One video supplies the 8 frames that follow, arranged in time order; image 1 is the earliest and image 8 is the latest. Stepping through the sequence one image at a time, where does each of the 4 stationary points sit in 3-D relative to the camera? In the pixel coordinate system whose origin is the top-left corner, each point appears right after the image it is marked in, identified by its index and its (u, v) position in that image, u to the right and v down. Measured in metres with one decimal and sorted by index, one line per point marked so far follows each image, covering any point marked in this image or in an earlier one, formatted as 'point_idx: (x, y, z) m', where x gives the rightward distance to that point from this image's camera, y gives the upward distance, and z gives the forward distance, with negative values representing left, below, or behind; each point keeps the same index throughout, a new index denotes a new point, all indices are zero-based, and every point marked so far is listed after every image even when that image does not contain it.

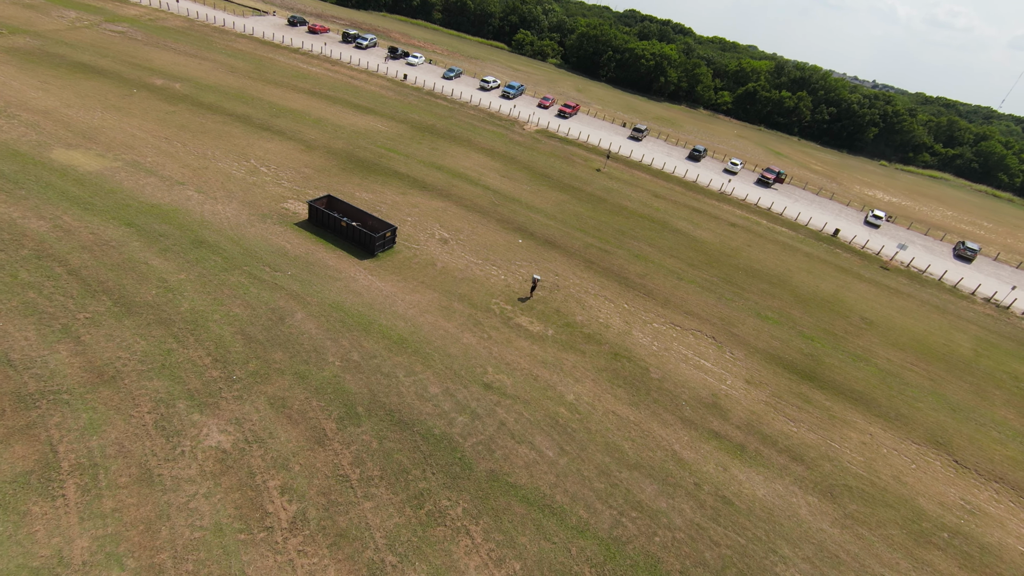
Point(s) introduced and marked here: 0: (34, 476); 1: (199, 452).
0: (-11.9, -4.7, +12.8) m
1: (-8.7, -4.6, +14.3) m
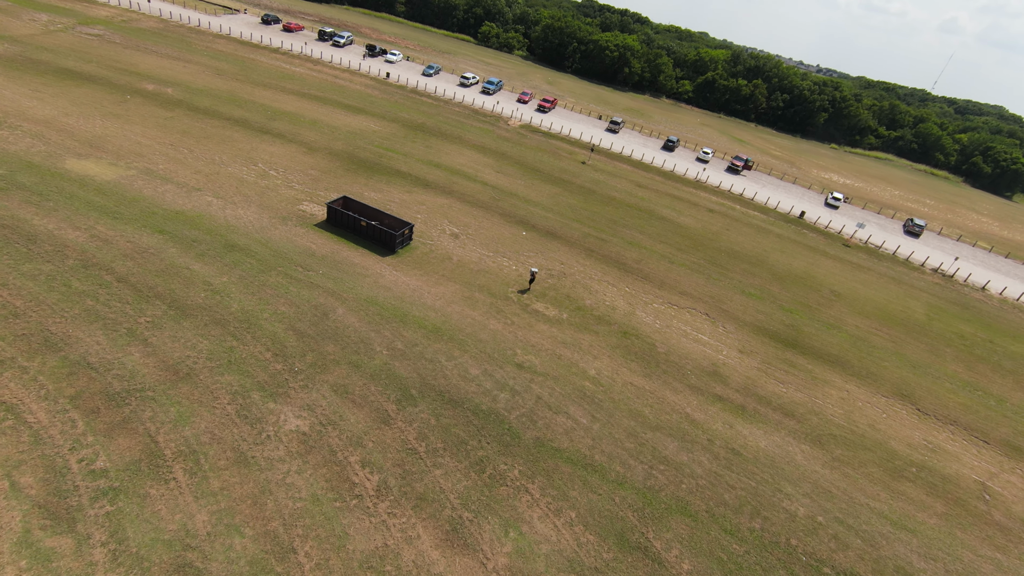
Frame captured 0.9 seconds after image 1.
0: (-10.1, -4.8, +14.1) m
1: (-7.1, -4.6, +15.9) m
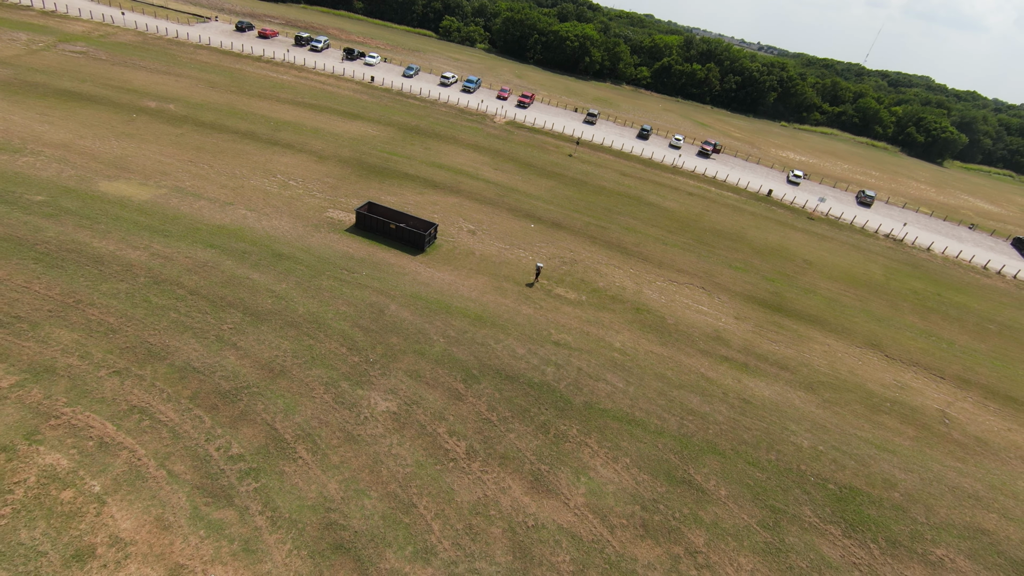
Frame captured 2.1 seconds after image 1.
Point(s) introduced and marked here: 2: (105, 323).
0: (-7.7, -5.1, +16.4) m
1: (-4.8, -4.6, +18.3) m
2: (-15.2, -1.3, +19.2) m
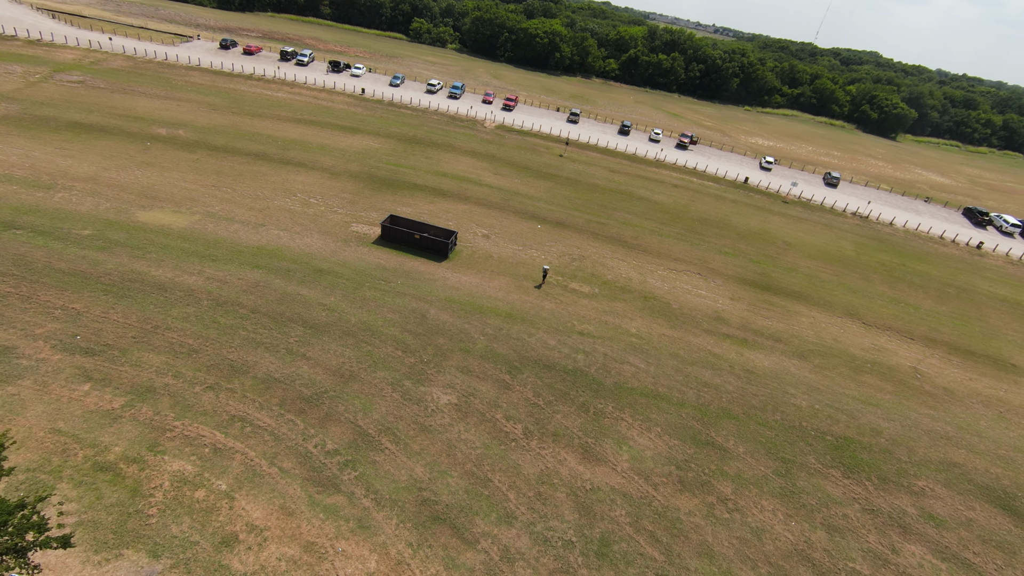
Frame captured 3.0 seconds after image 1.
0: (-5.6, -5.6, +18.8) m
1: (-2.8, -4.9, +20.9) m
2: (-13.5, -2.3, +21.2) m
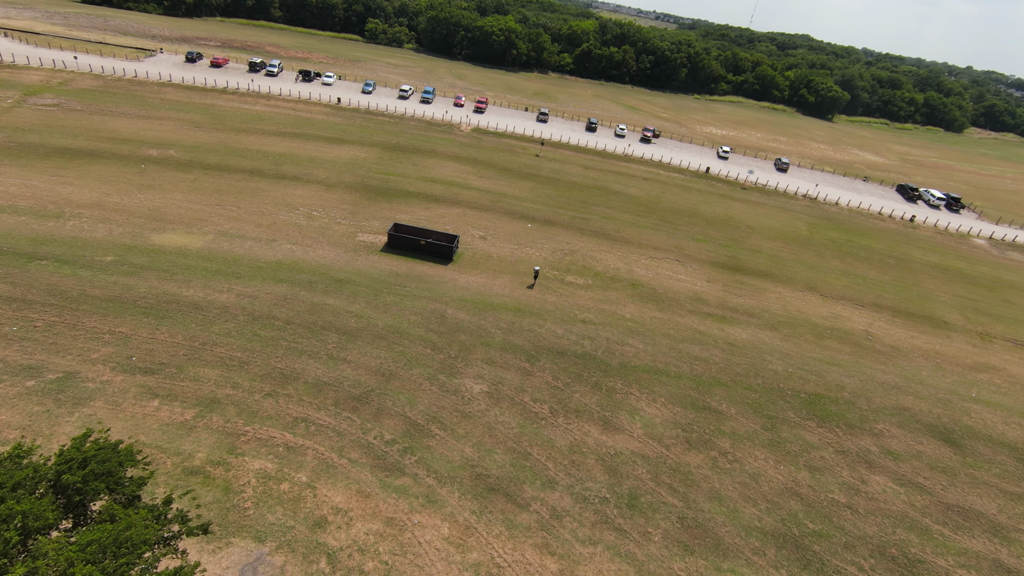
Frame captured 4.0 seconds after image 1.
0: (-4.2, -5.9, +21.2) m
1: (-1.6, -5.0, +23.5) m
2: (-12.4, -3.1, +23.0) m
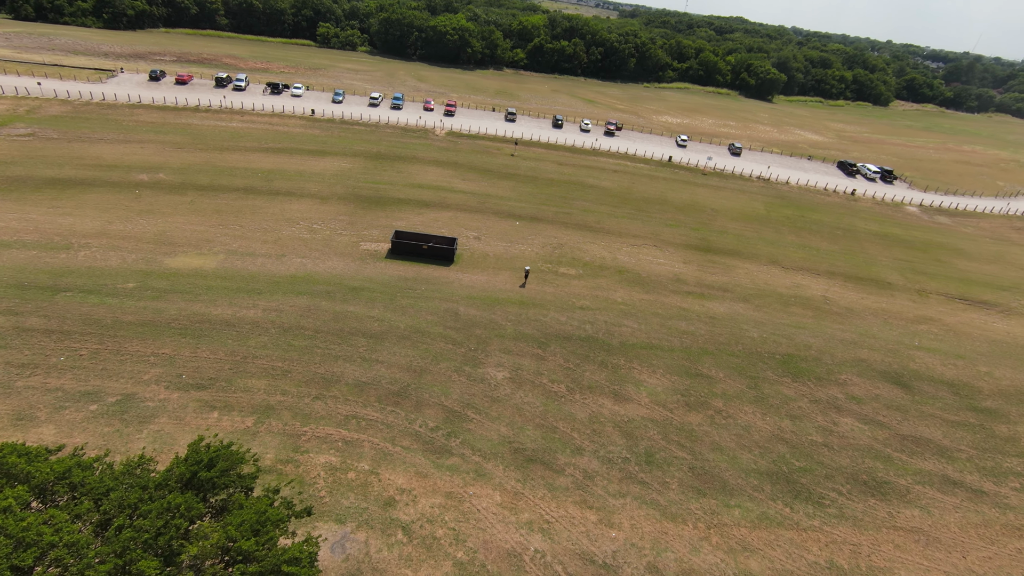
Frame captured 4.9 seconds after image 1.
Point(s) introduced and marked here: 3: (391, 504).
0: (-2.8, -6.0, +23.8) m
1: (-0.6, -4.8, +26.2) m
2: (-11.4, -3.8, +24.8) m
3: (-4.7, -8.4, +19.8) m
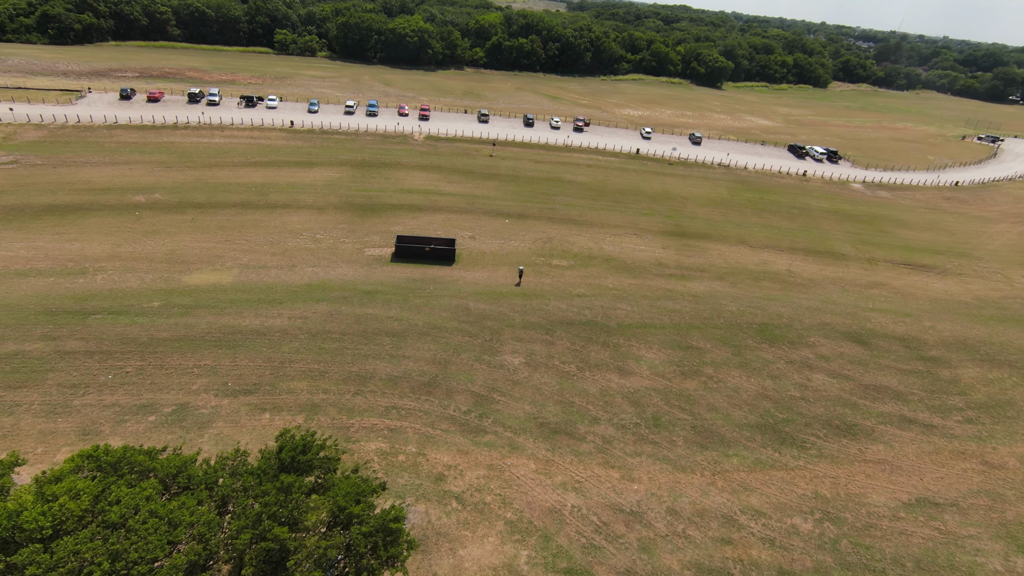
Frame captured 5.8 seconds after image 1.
0: (-1.7, -5.8, +26.4) m
1: (+0.4, -4.5, +29.0) m
2: (-10.4, -4.2, +26.9) m
3: (-3.1, -8.4, +22.3) m
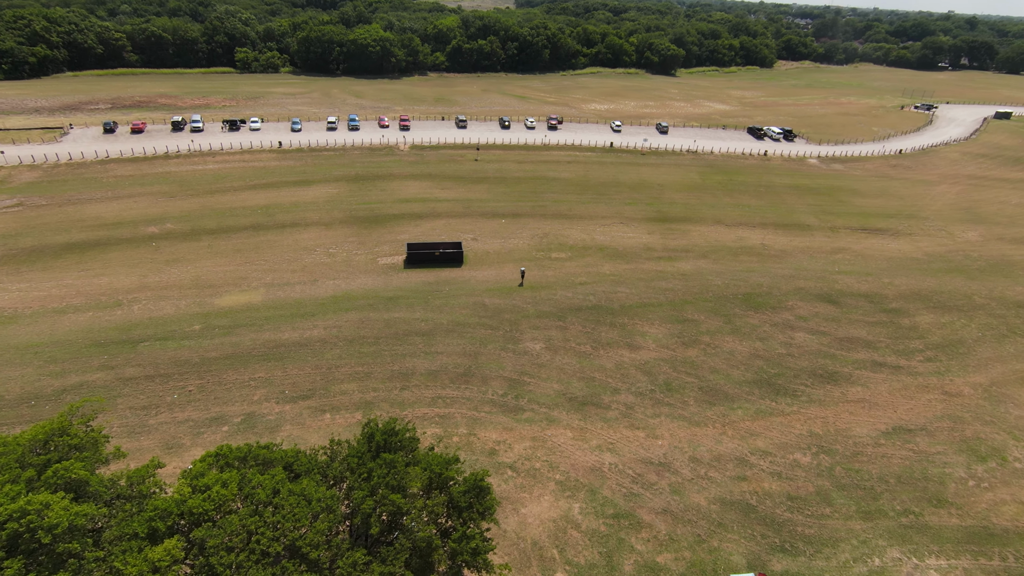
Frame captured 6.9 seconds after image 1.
0: (0.0, -5.6, +29.6) m
1: (+1.8, -4.0, +32.2) m
2: (-8.8, -4.8, +29.5) m
3: (-0.9, -8.2, +25.4) m
